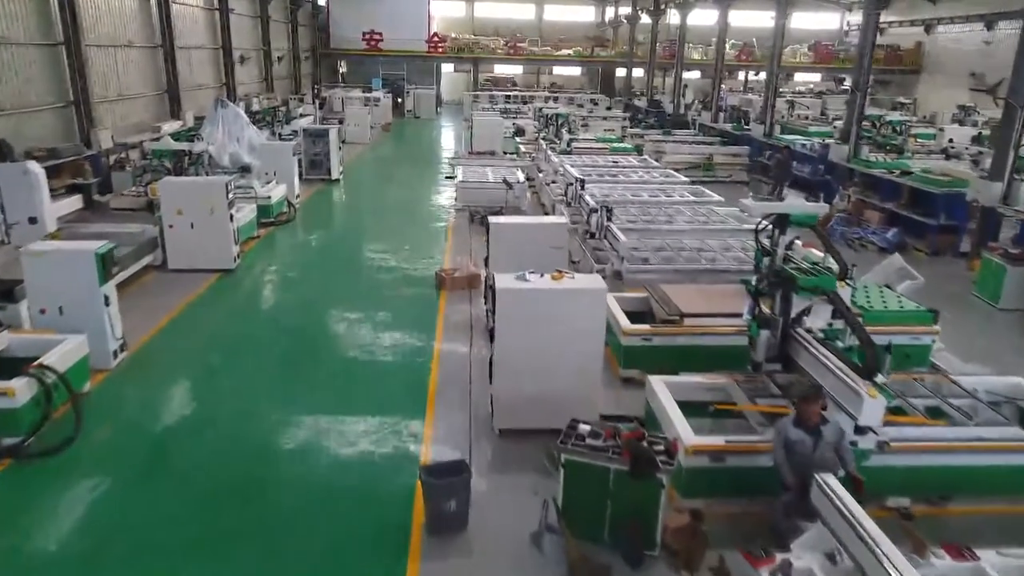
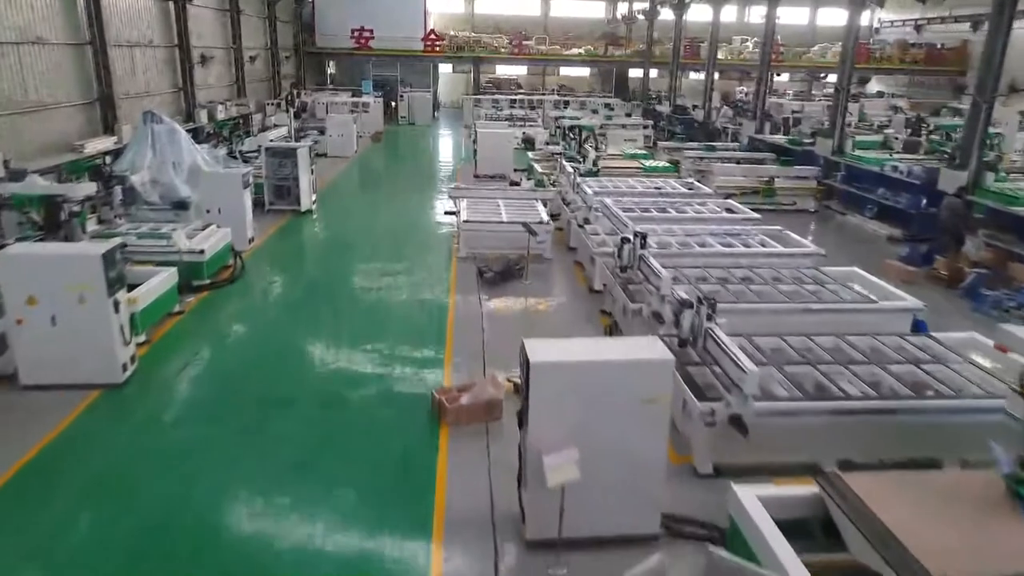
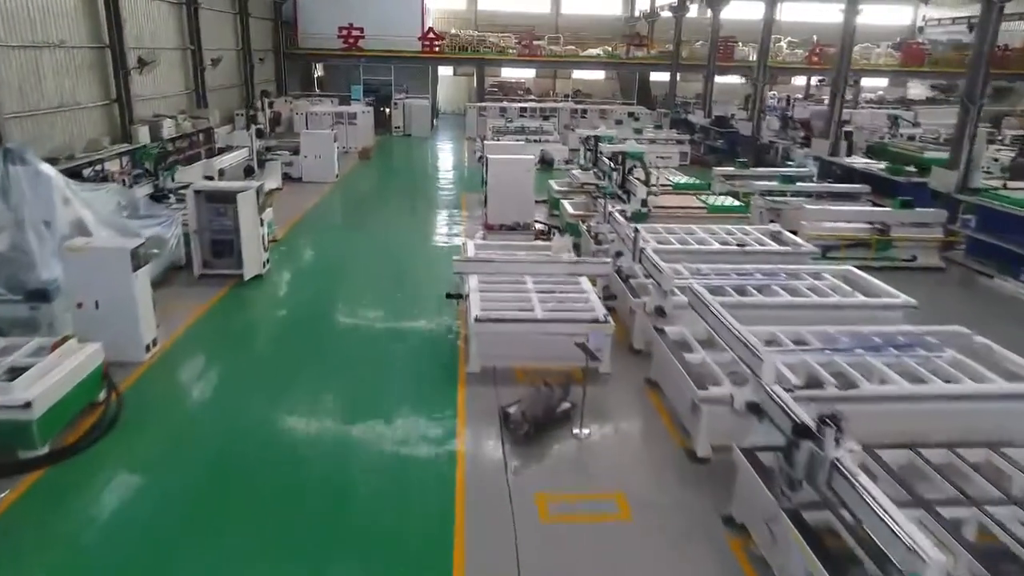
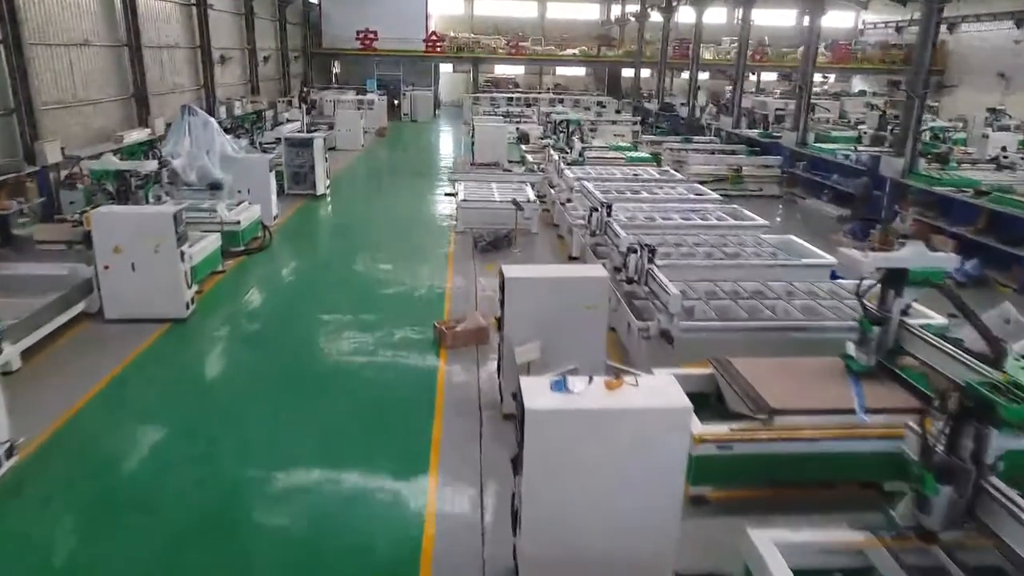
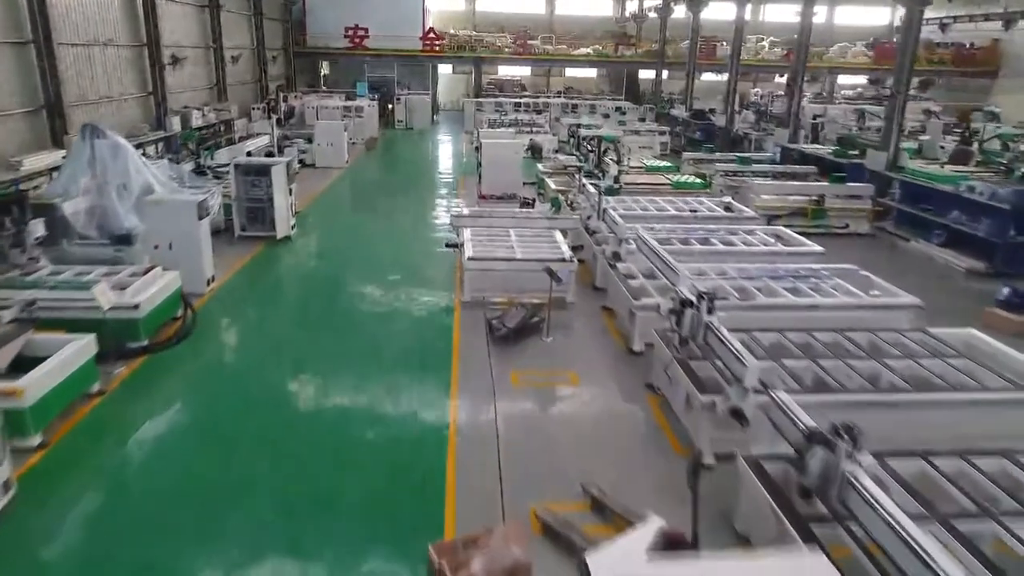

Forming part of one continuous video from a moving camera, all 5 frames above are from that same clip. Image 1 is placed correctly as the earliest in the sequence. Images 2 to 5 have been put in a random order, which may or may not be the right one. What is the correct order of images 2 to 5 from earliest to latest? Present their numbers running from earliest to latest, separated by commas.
4, 2, 5, 3
